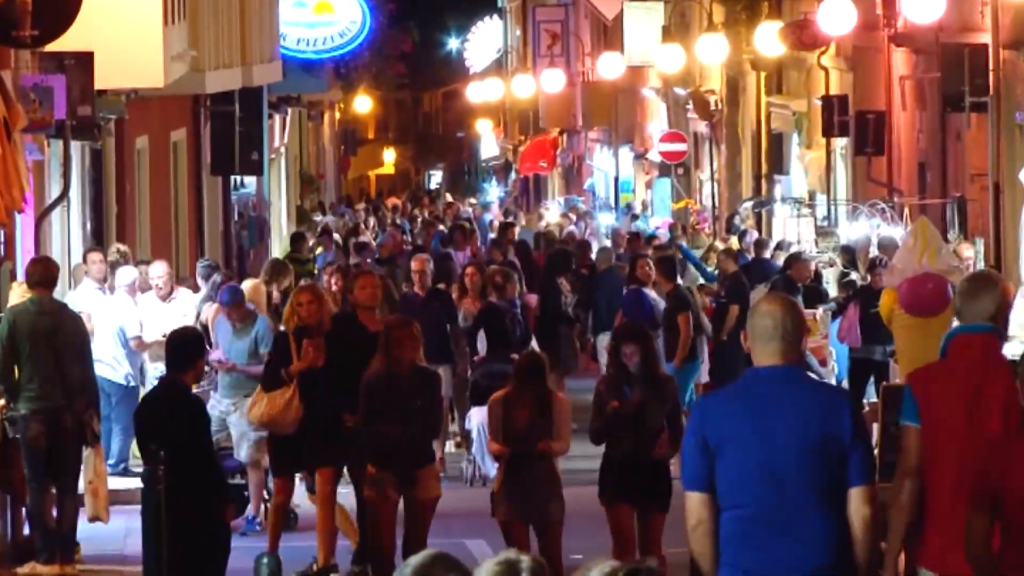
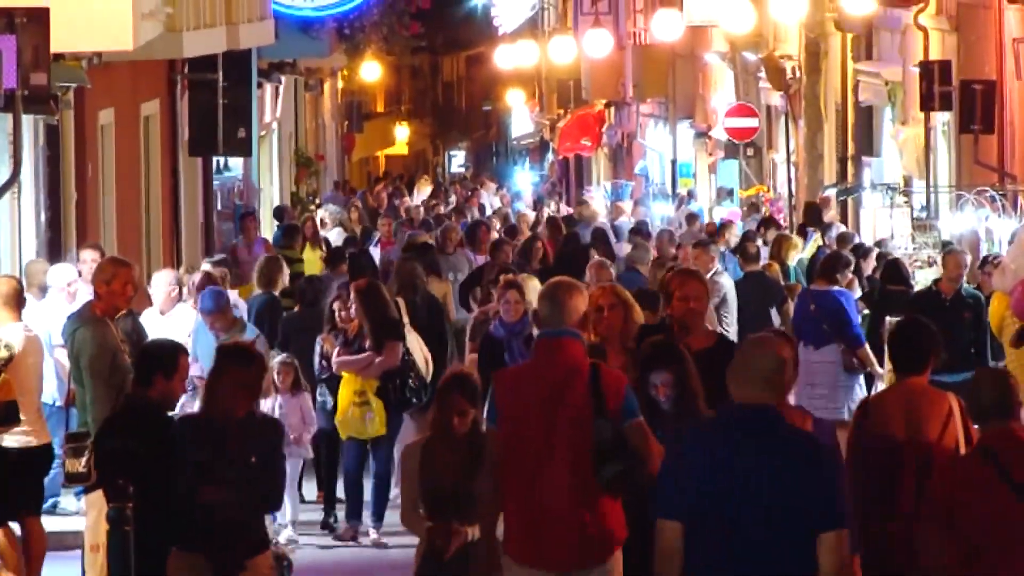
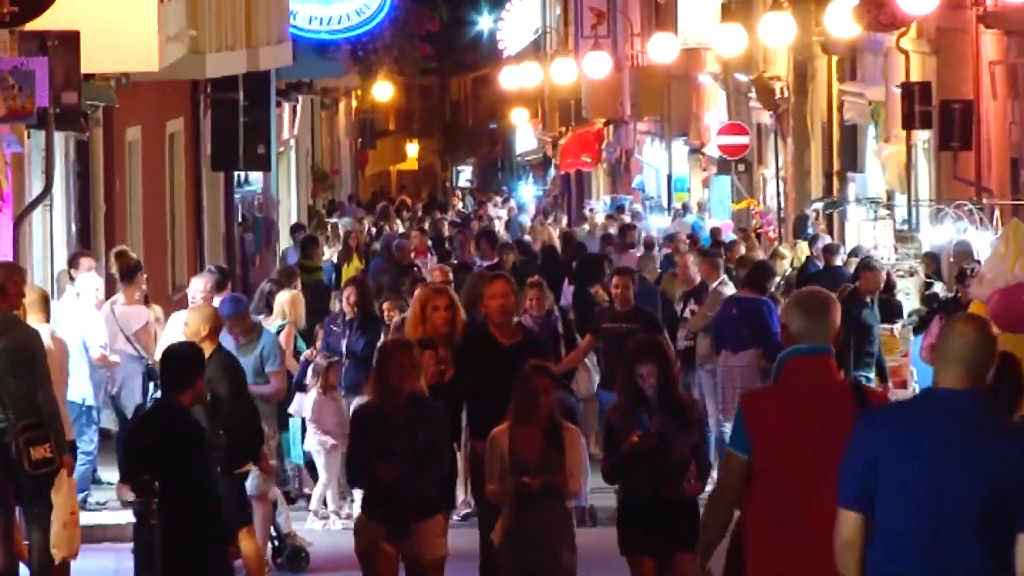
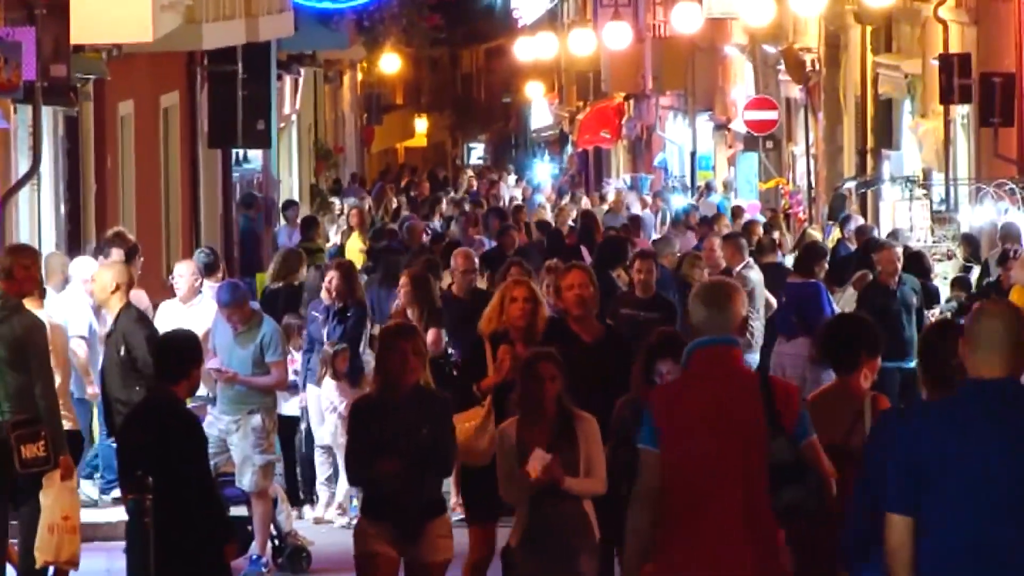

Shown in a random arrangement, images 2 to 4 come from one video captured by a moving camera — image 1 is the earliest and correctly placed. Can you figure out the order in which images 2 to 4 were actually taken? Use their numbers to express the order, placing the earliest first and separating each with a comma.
3, 4, 2
